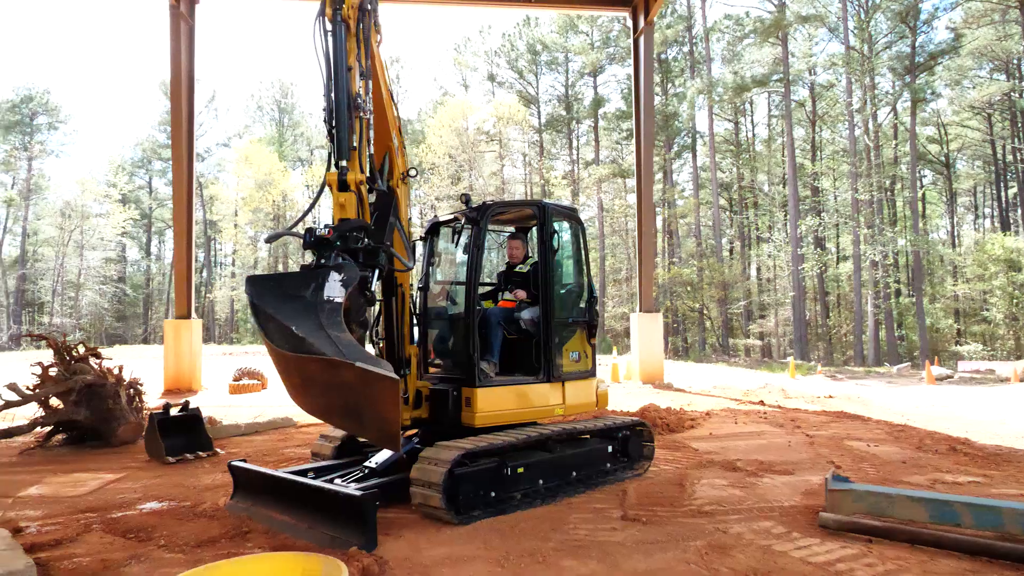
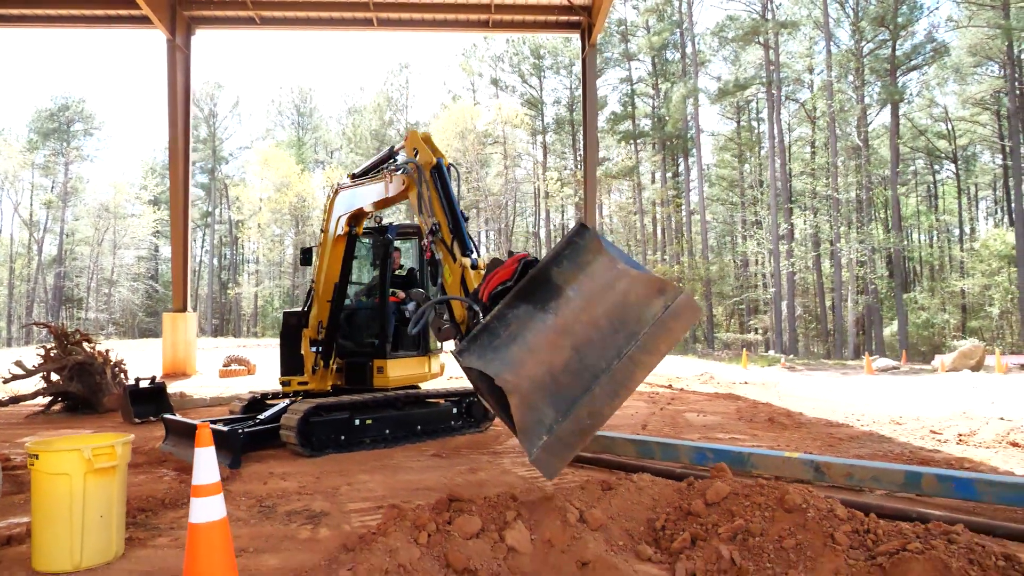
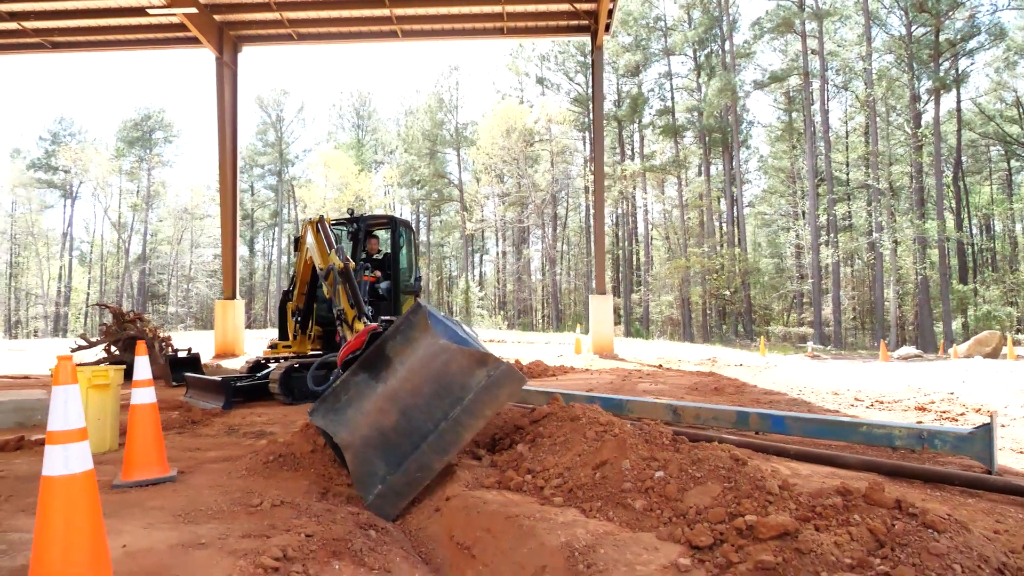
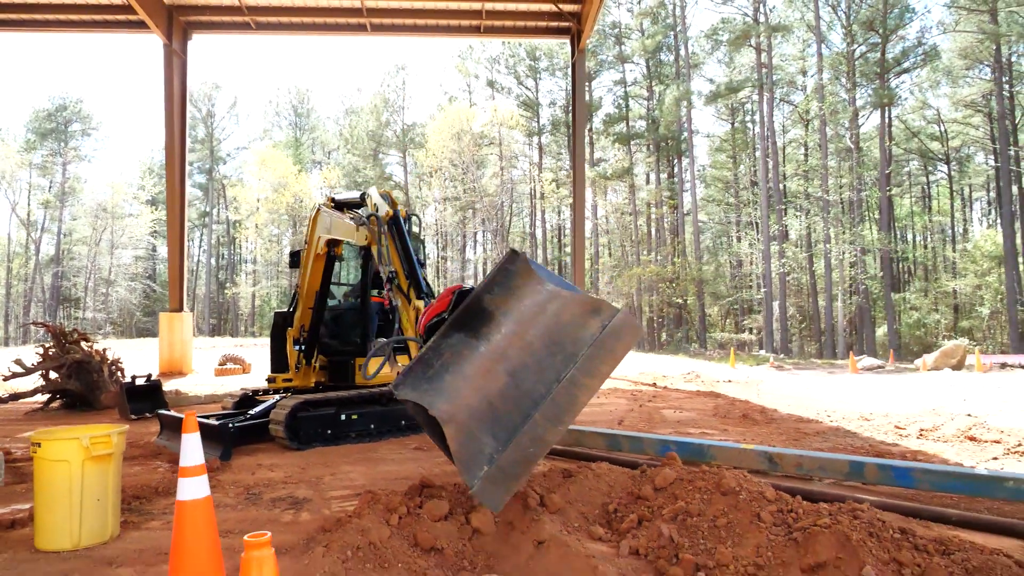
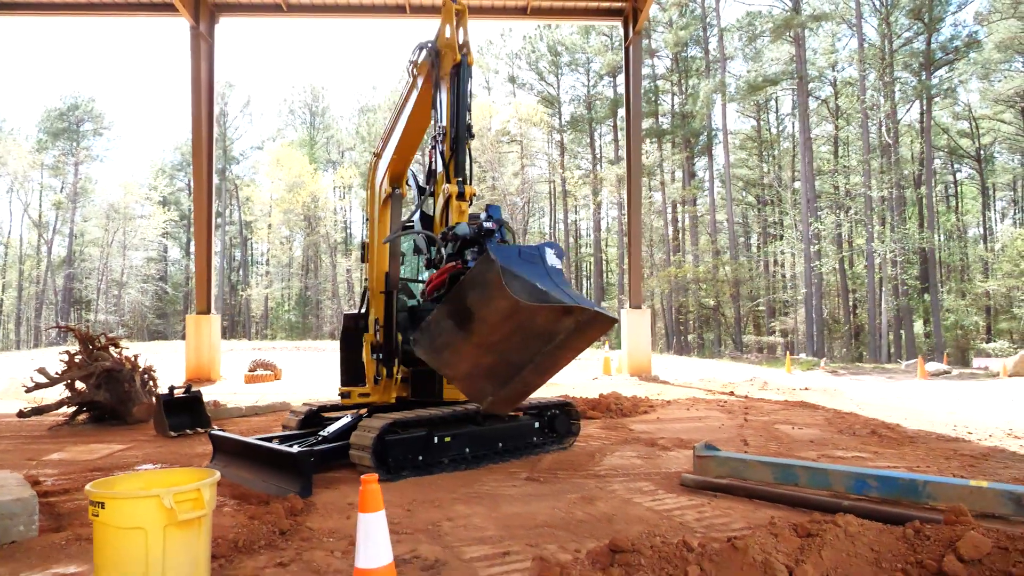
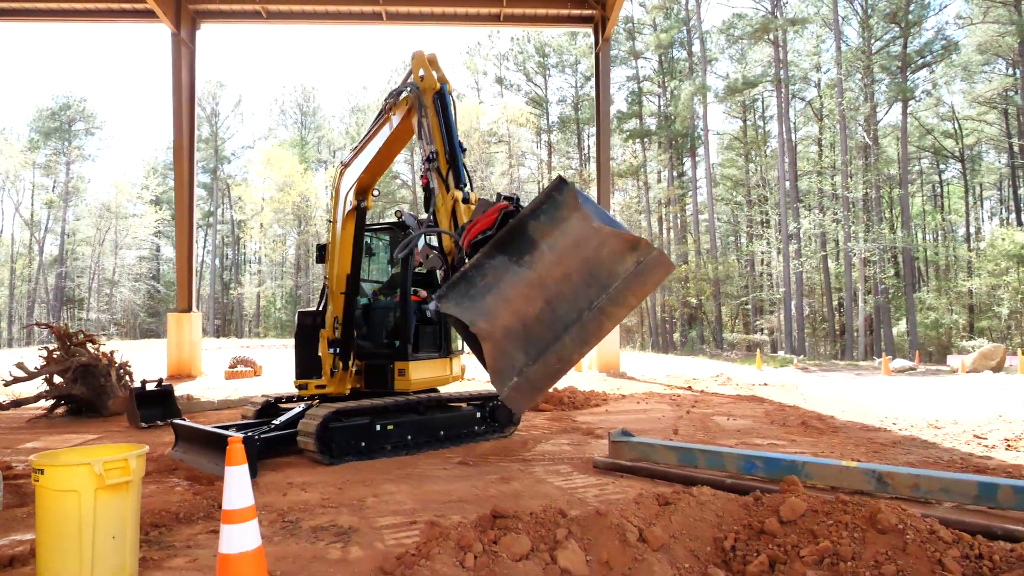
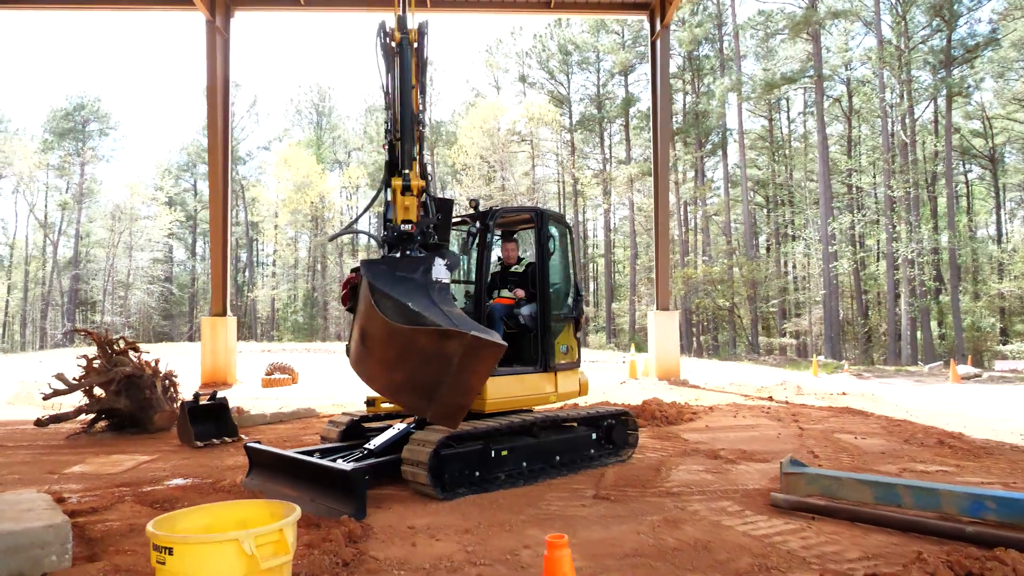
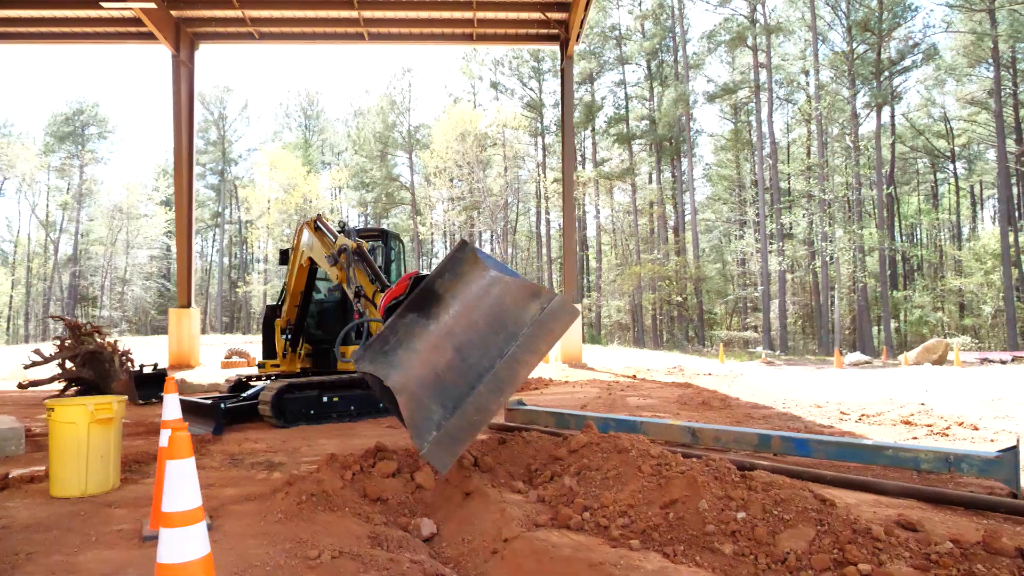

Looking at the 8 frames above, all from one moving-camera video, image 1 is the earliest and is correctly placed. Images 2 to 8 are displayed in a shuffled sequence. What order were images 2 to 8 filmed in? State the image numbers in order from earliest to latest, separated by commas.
7, 5, 6, 2, 4, 8, 3
